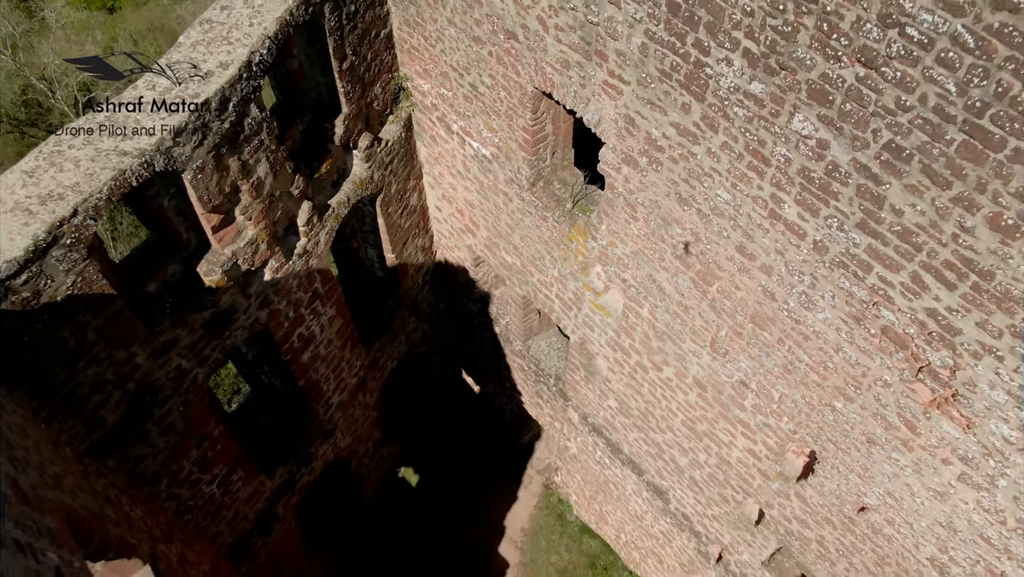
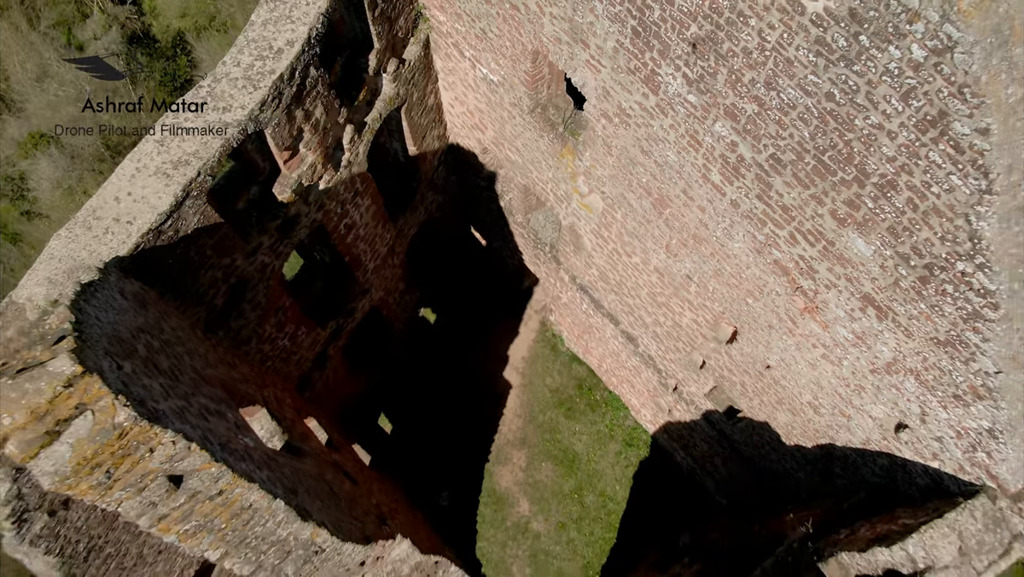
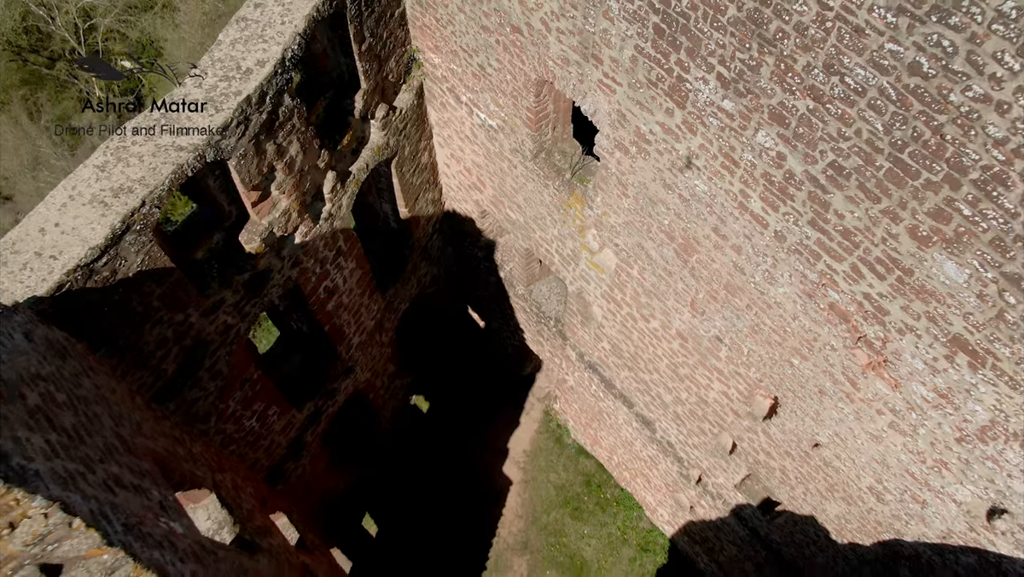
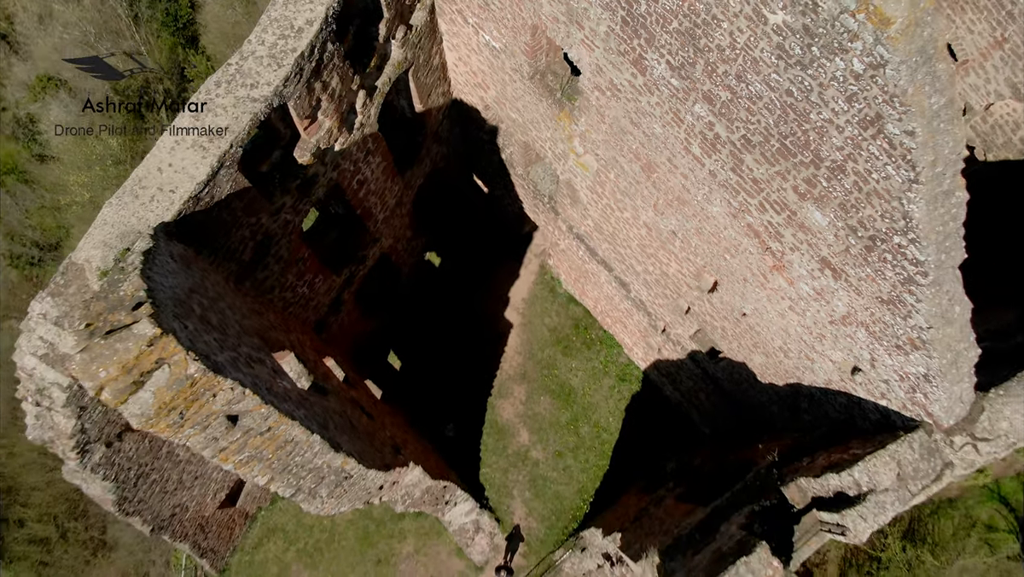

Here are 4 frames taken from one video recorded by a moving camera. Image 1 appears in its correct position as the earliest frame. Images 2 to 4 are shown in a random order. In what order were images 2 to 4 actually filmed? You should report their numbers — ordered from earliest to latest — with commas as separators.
3, 2, 4
